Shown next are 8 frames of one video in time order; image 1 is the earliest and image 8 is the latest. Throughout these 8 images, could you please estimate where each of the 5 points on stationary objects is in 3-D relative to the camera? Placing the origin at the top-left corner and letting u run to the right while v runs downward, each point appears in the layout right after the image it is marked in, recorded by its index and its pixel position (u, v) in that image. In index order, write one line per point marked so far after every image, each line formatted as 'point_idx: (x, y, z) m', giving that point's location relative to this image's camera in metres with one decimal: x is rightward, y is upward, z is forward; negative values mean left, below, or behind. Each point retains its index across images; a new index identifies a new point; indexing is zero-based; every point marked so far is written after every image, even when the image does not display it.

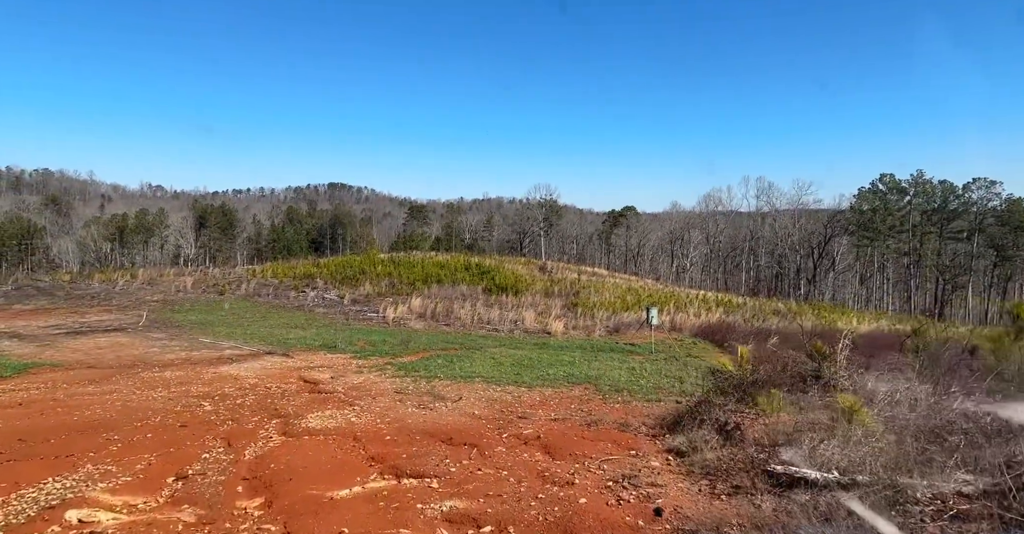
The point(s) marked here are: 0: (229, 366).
0: (-5.2, -2.0, +11.7) m
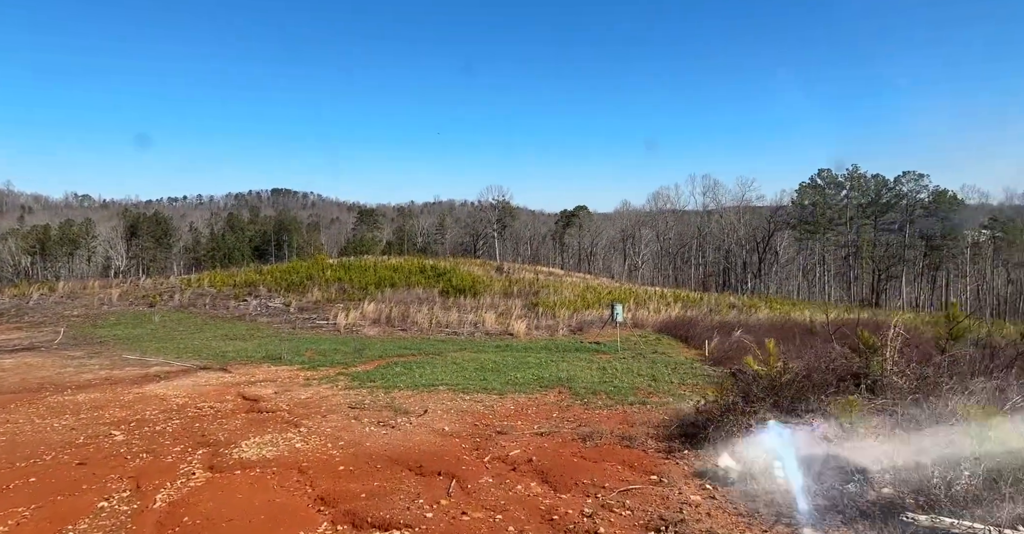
0: (-5.8, -2.1, +10.4) m
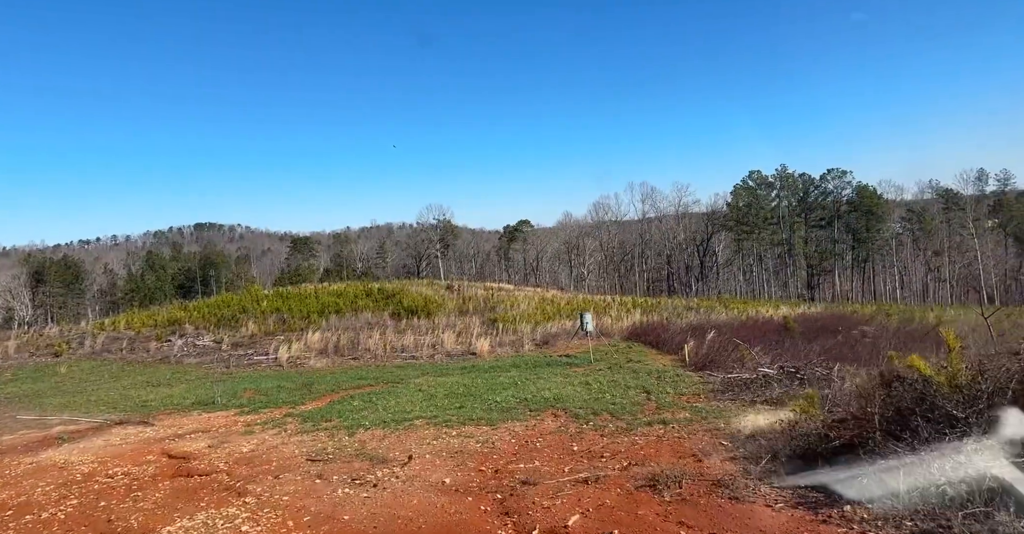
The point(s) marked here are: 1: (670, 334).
0: (-6.1, -2.6, +8.6) m
1: (+4.1, -1.7, +16.7) m
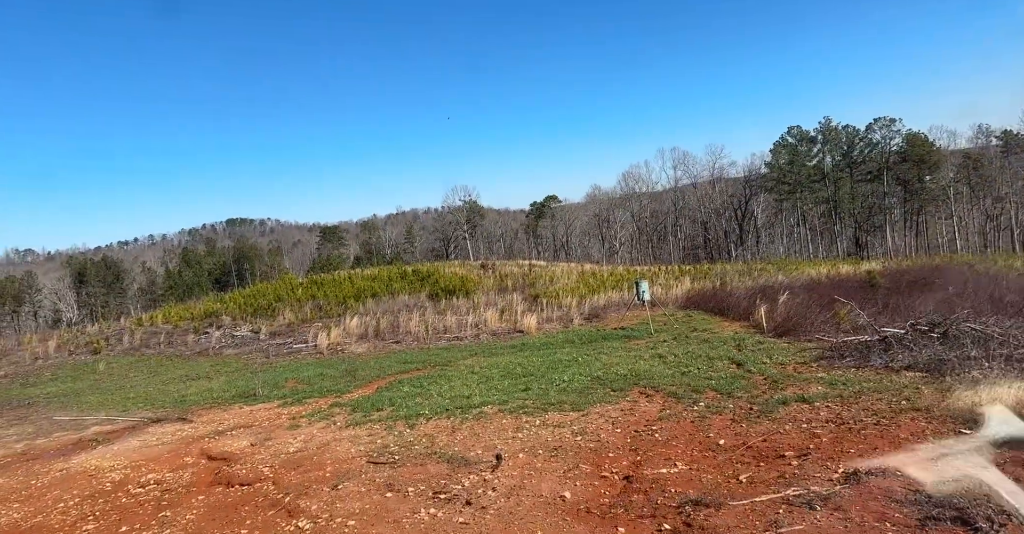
0: (-5.1, -2.5, +7.8) m
1: (+5.3, -0.7, +15.5) m
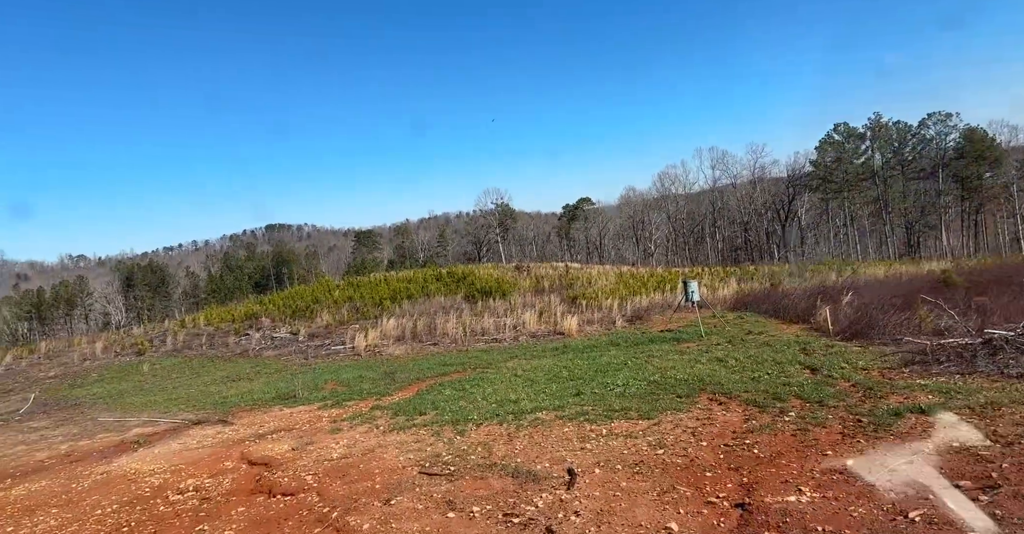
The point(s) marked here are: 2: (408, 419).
0: (-4.5, -2.5, +7.6) m
1: (+6.3, -0.7, +14.7) m
2: (-1.4, -2.0, +8.4) m
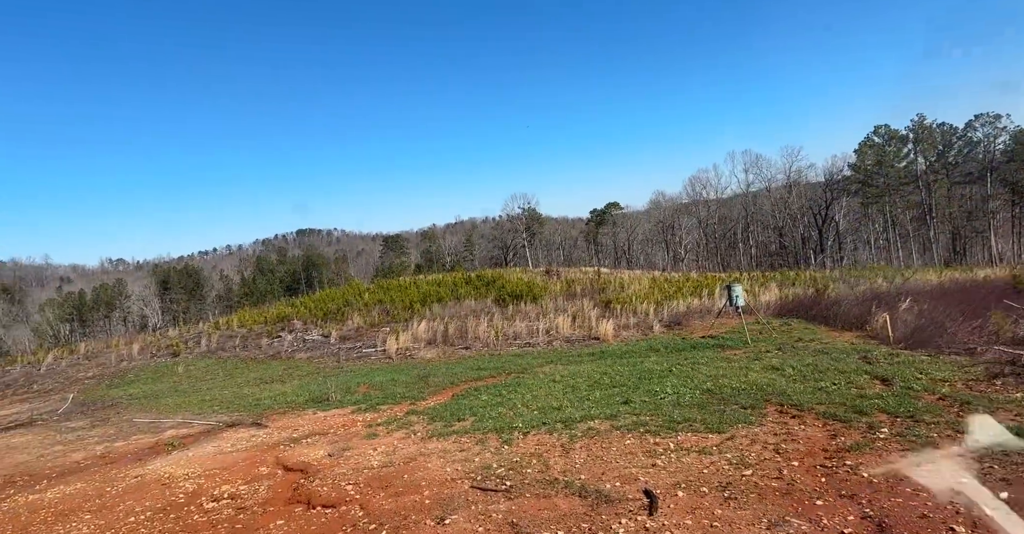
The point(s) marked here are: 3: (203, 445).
0: (-4.0, -2.4, +7.4) m
1: (+7.1, -0.8, +14.1) m
2: (-0.8, -2.0, +8.1) m
3: (-4.4, -2.5, +9.1) m
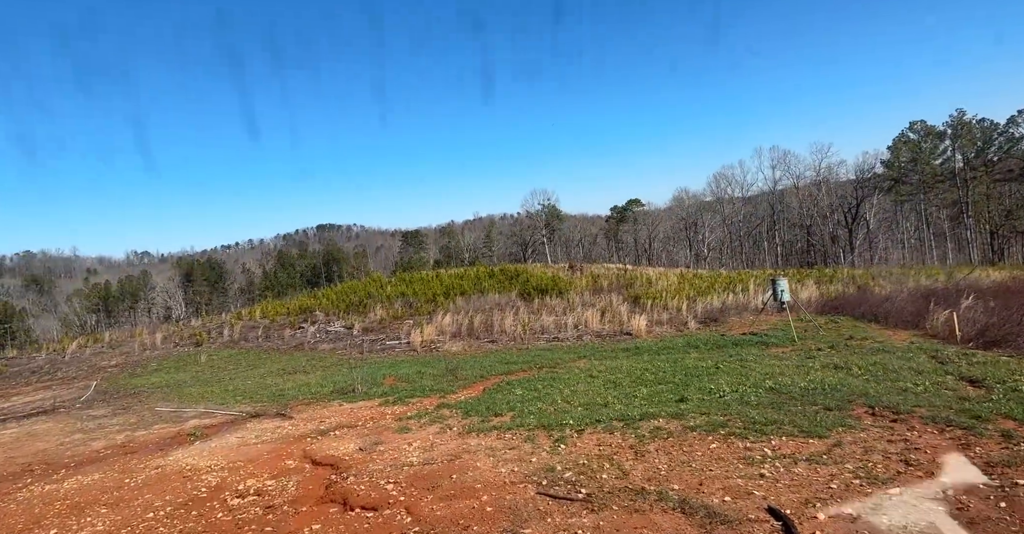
0: (-3.6, -2.2, +7.0) m
1: (+7.7, -0.7, +13.3) m
2: (-0.3, -1.8, +7.6) m
3: (-3.9, -2.3, +8.7) m
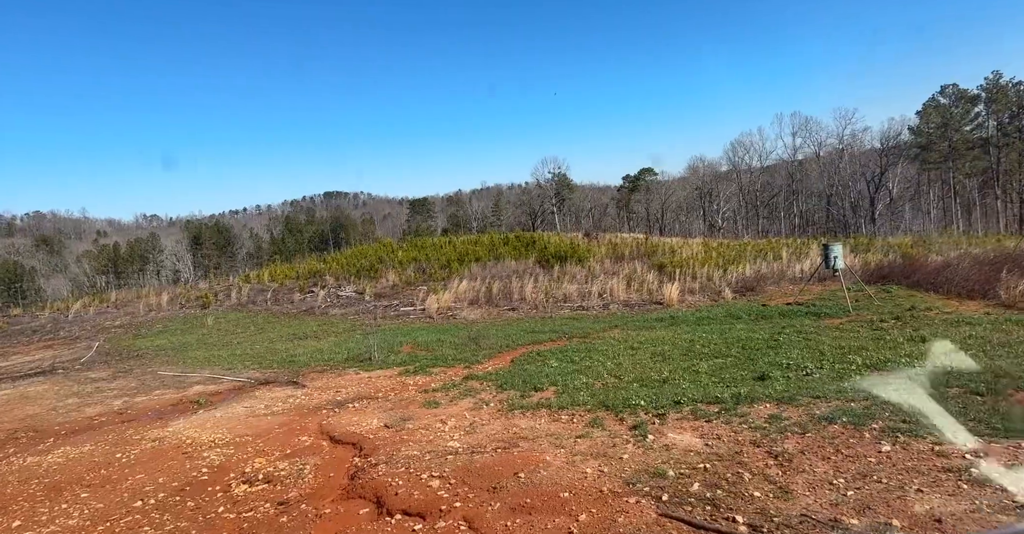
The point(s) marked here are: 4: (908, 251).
0: (-3.1, -1.7, +6.1) m
1: (+8.3, -0.1, +12.3) m
2: (+0.1, -1.3, +6.7) m
3: (-3.4, -1.7, +7.9) m
4: (+11.1, +0.4, +18.3) m
